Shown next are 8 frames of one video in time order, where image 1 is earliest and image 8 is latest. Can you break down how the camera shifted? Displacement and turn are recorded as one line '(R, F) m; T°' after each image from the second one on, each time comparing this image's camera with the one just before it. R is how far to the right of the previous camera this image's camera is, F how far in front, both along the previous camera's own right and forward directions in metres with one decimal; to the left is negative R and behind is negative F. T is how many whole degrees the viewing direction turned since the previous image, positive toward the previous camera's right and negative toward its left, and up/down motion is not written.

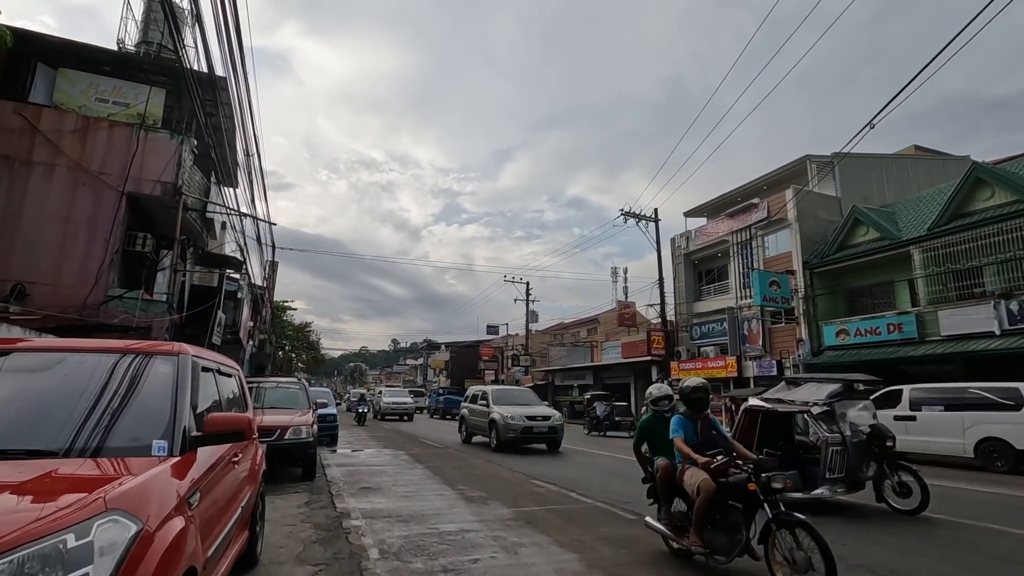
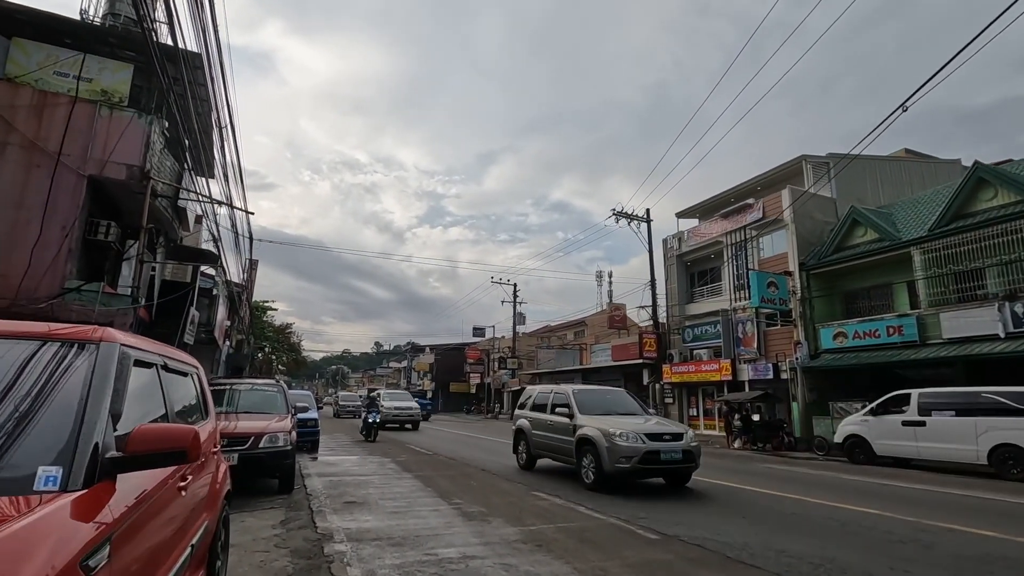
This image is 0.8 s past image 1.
(-0.3, +0.9) m; +2°
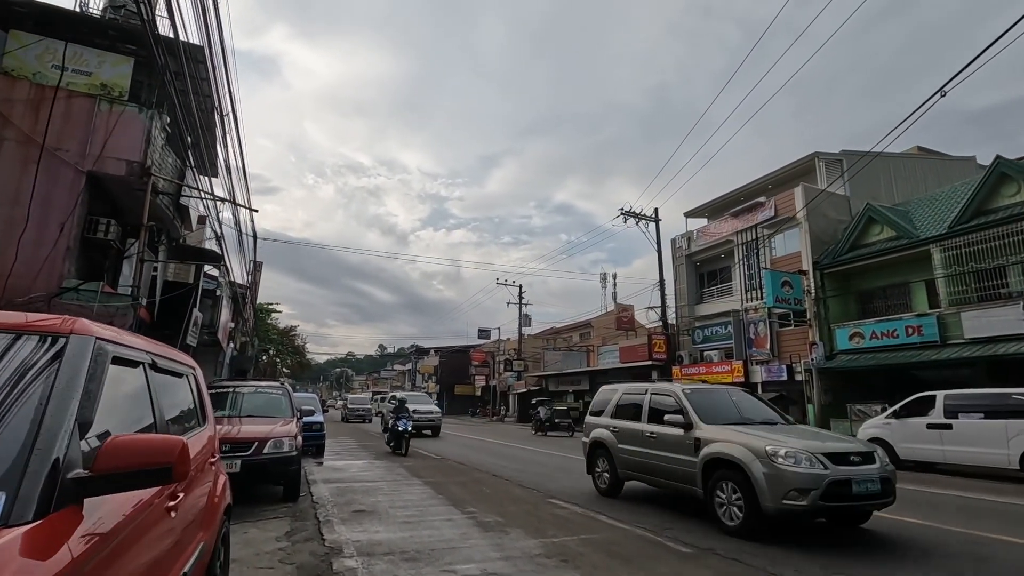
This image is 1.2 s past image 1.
(-0.2, +0.4) m; 0°
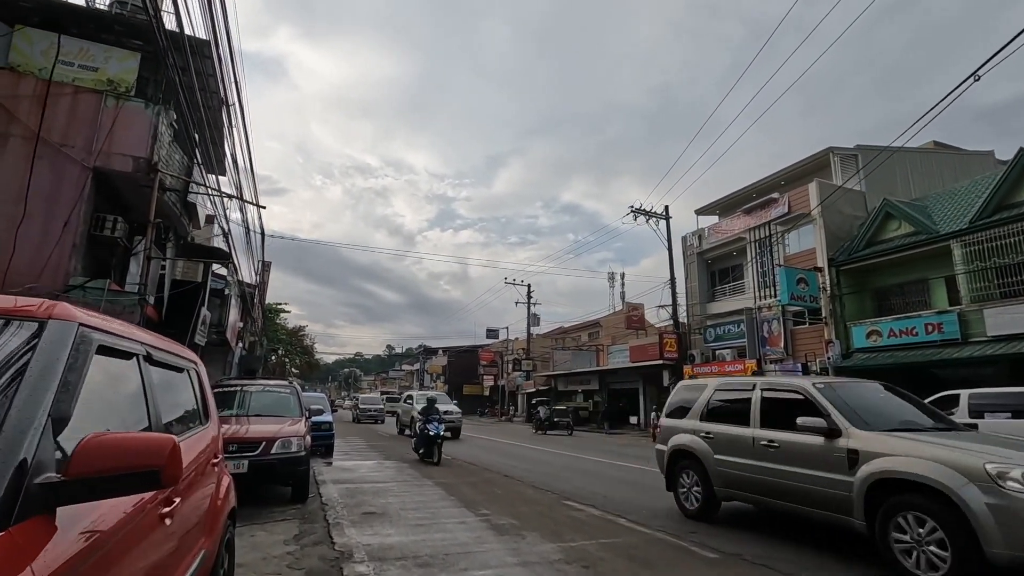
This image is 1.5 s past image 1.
(-0.1, +0.3) m; -1°
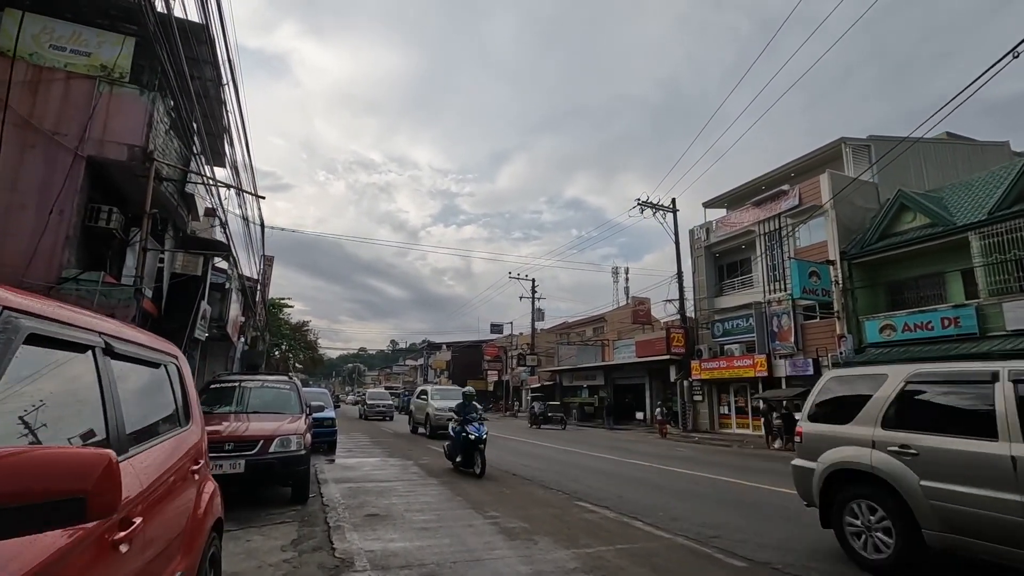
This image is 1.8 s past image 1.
(-0.1, +0.4) m; 0°
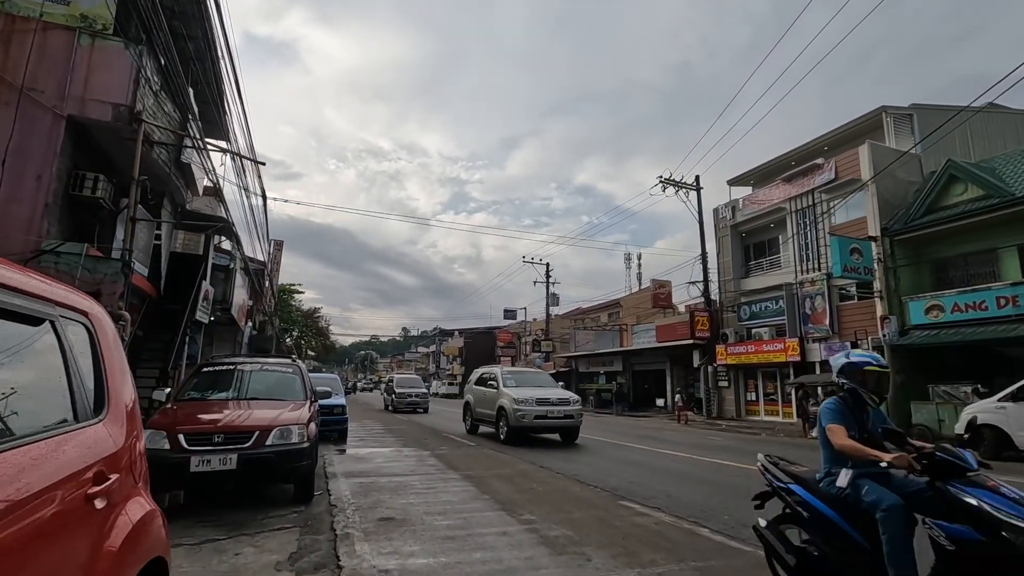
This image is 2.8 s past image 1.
(-0.3, +1.1) m; -1°
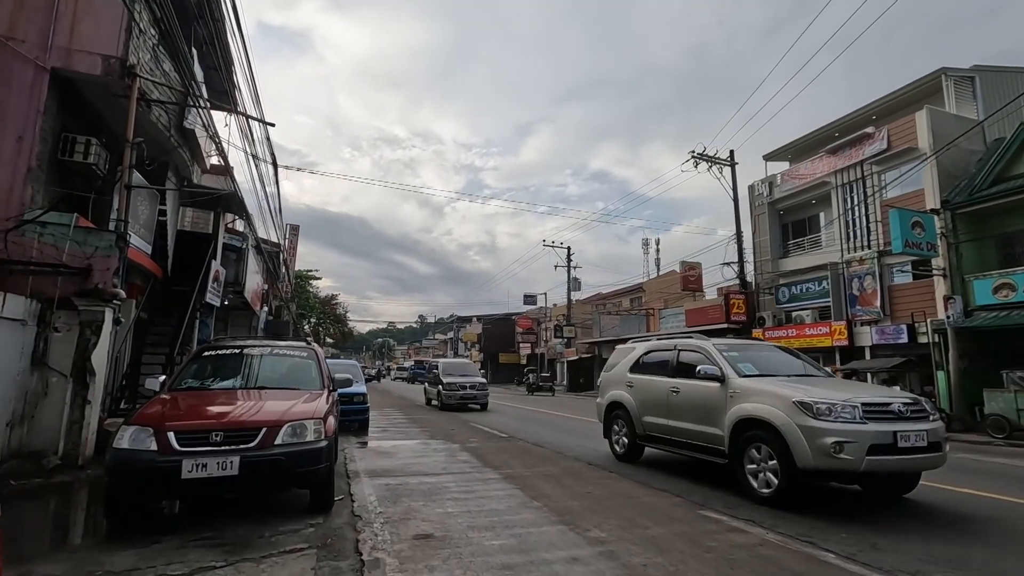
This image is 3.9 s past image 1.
(-0.4, +1.2) m; -2°
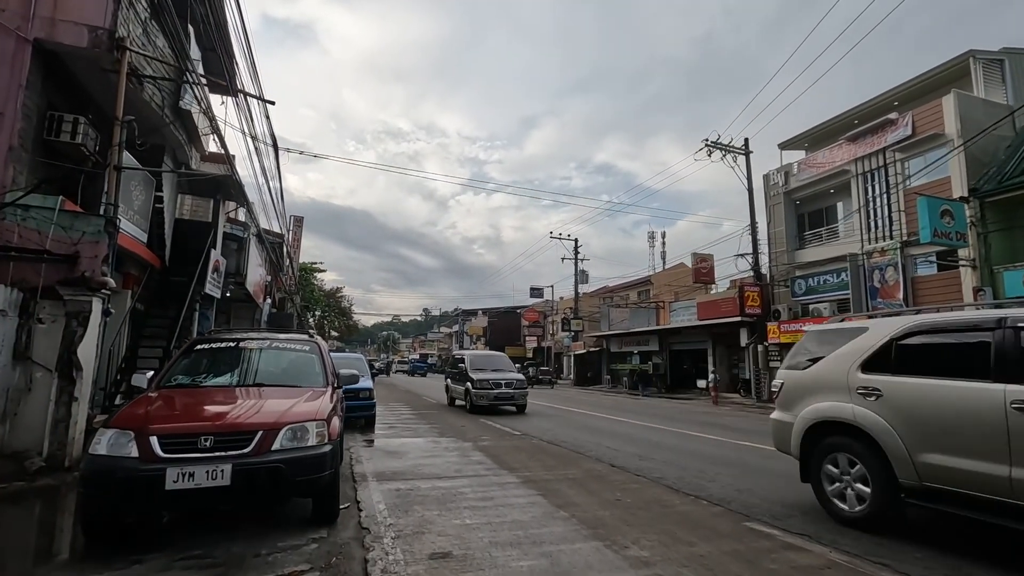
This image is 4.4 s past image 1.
(-0.2, +0.6) m; 0°
